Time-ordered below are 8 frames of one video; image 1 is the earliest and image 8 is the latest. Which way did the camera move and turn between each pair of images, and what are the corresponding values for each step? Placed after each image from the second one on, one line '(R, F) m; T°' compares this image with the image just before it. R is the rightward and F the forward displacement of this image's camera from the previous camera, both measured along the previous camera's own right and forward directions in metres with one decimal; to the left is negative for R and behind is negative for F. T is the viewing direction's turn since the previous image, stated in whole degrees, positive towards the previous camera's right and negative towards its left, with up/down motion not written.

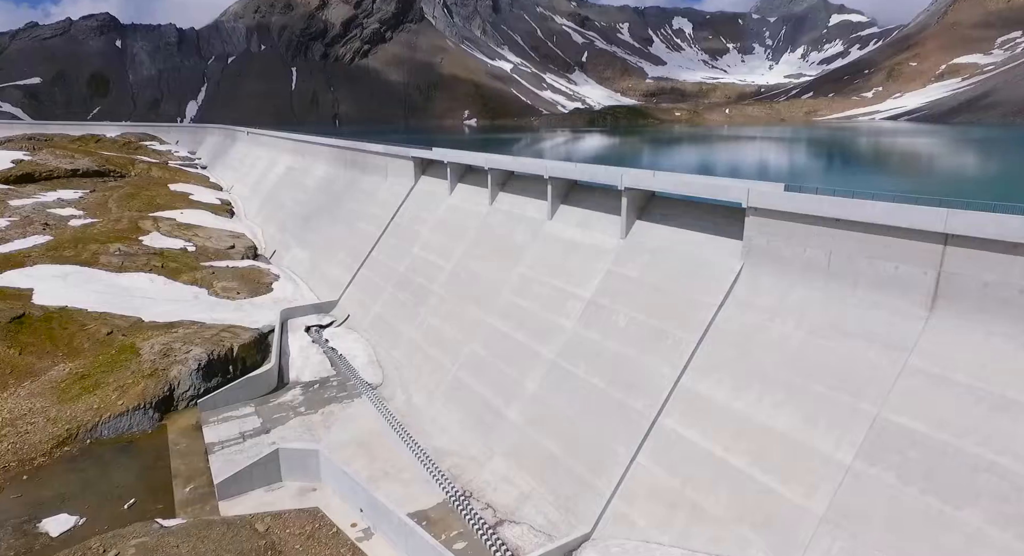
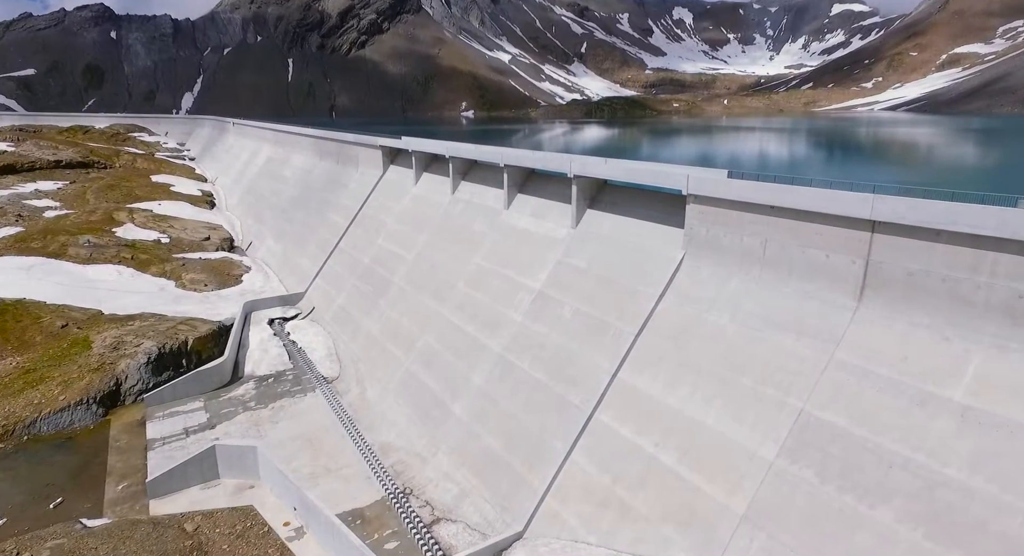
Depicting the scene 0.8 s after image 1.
(+1.3, +0.5) m; +1°
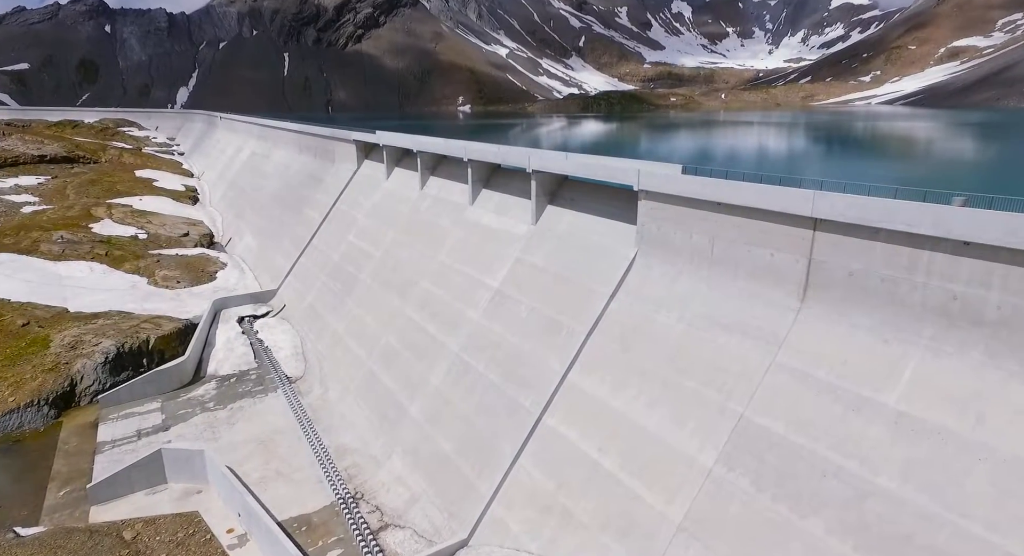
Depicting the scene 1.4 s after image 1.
(+0.9, +0.4) m; +1°
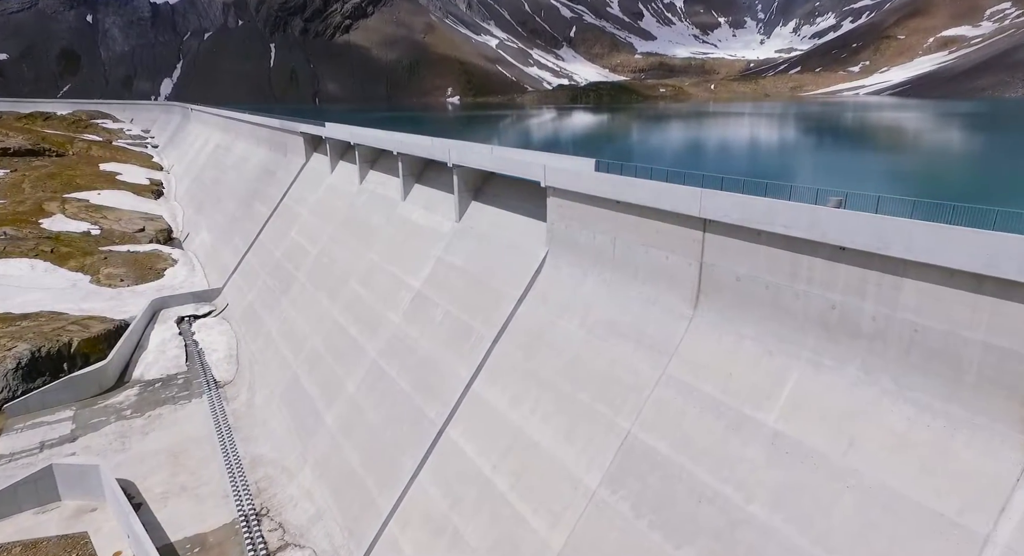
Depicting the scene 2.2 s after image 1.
(+1.6, +0.7) m; +2°
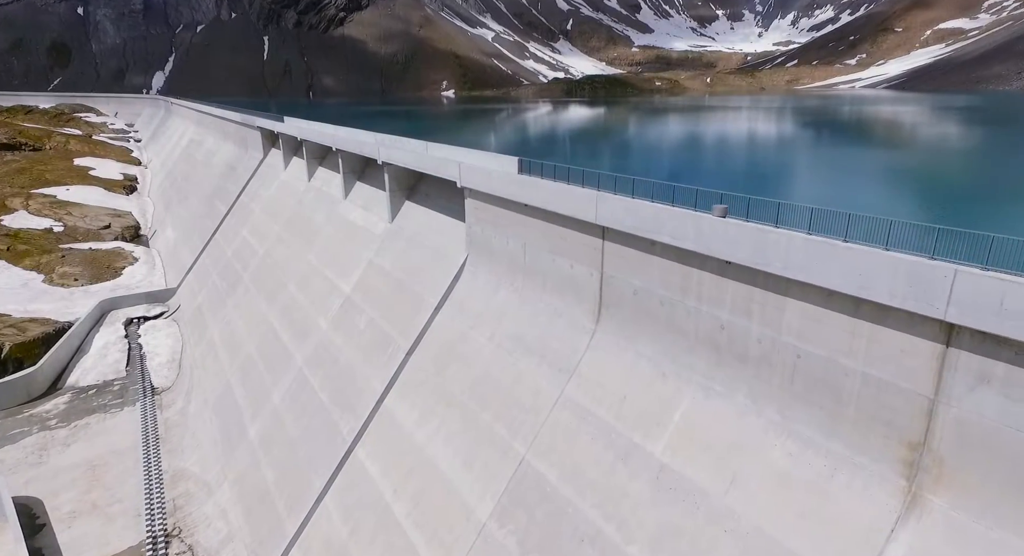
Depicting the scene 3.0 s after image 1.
(+1.3, +0.6) m; +1°
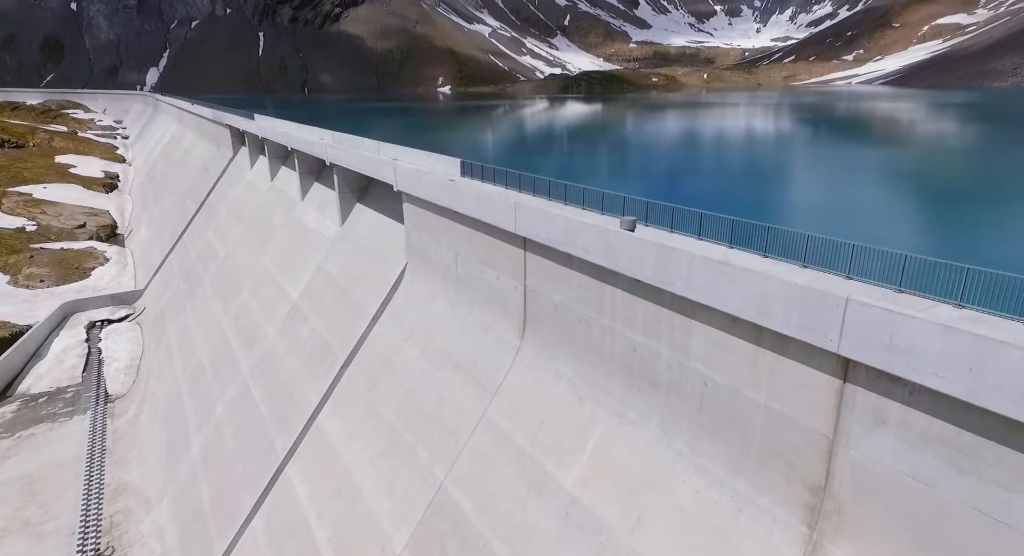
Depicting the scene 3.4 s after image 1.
(+0.9, +0.4) m; +1°
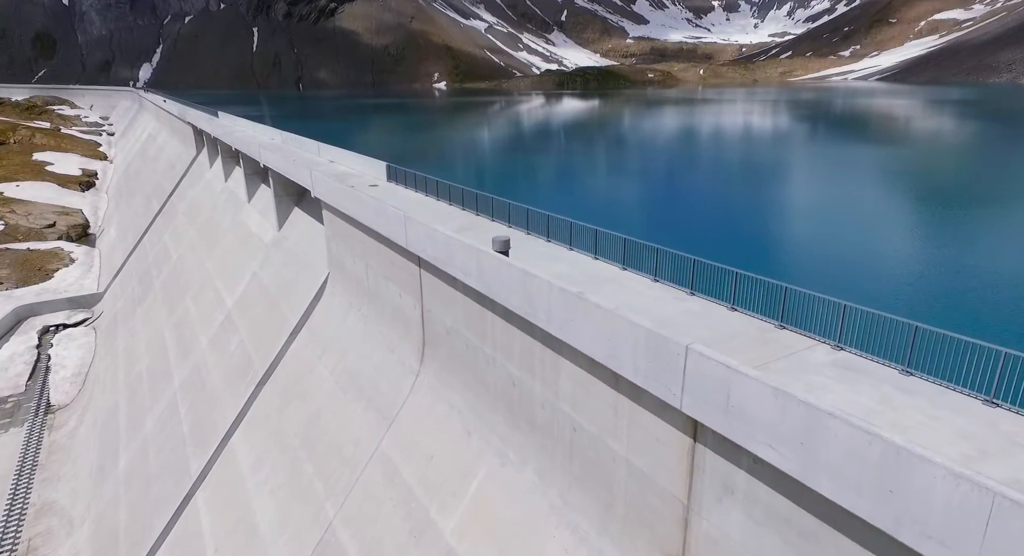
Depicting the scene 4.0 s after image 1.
(+1.0, +0.5) m; +1°
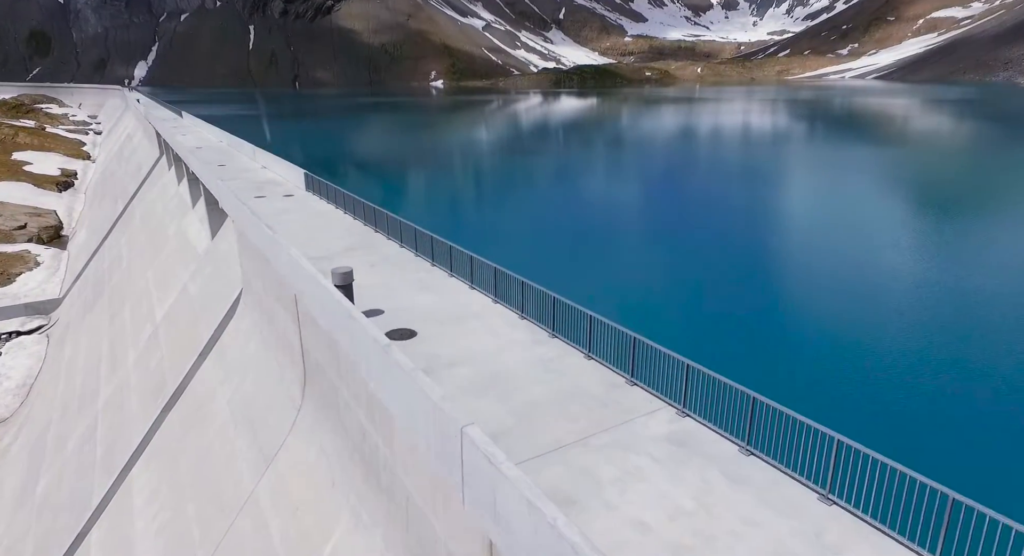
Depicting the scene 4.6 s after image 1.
(+1.0, +0.5) m; +1°
